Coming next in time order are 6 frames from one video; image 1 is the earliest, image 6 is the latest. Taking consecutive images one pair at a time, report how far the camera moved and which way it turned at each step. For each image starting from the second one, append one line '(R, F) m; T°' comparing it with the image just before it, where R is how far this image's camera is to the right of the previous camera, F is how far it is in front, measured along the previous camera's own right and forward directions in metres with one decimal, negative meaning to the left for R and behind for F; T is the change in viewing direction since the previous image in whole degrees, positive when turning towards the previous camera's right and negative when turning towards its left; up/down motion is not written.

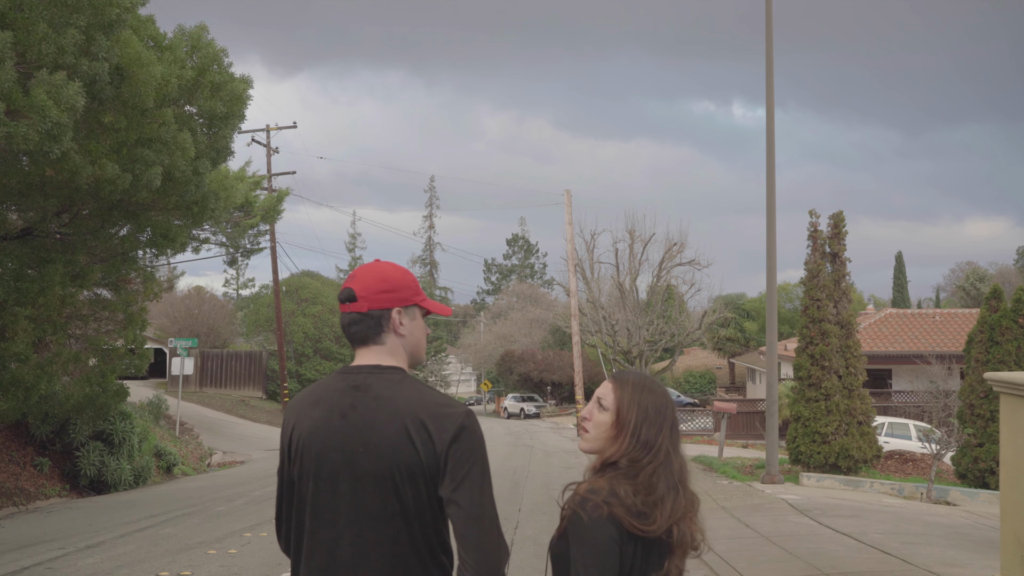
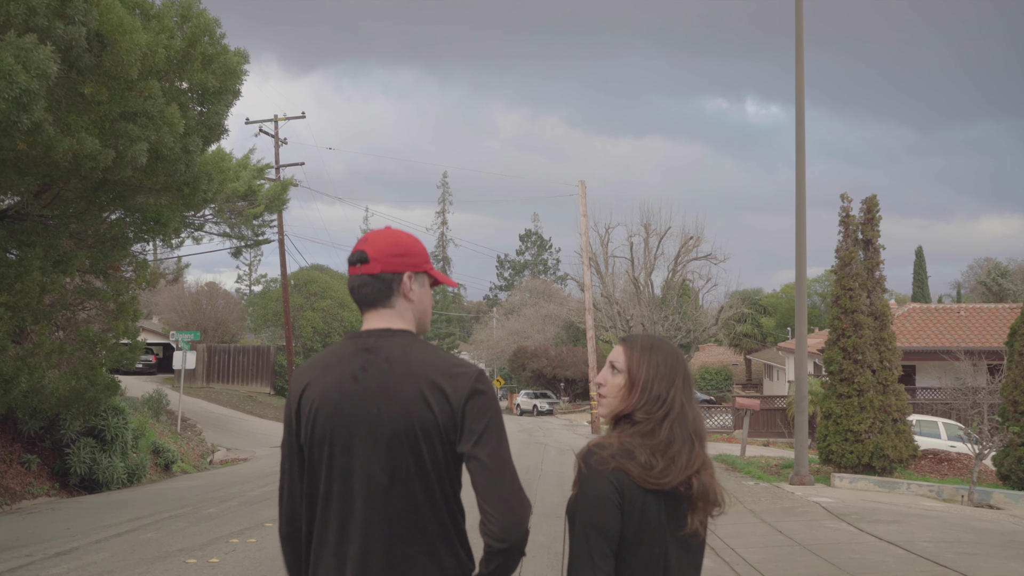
(0.0, +0.8) m; -1°
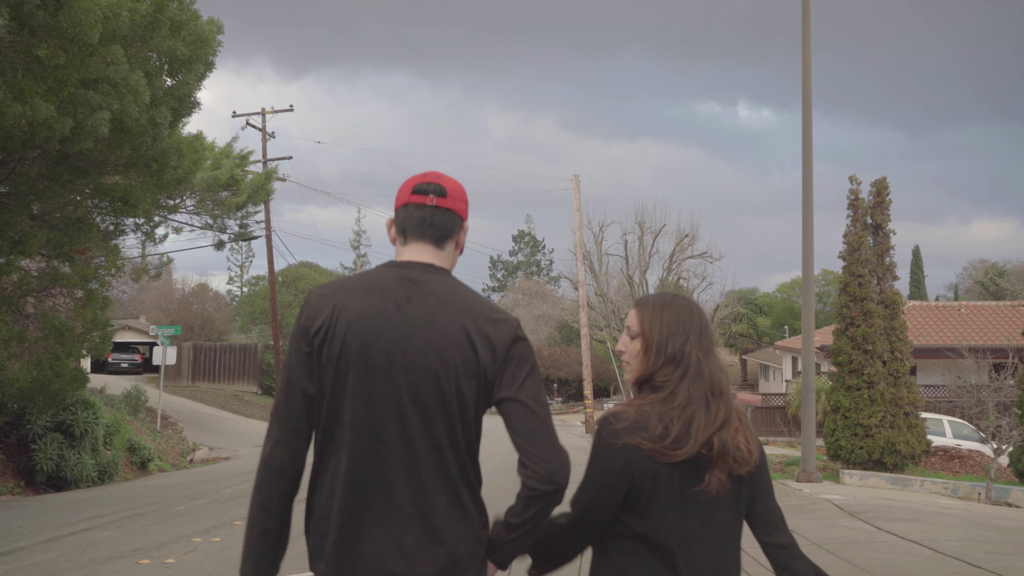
(0.0, +0.7) m; +1°
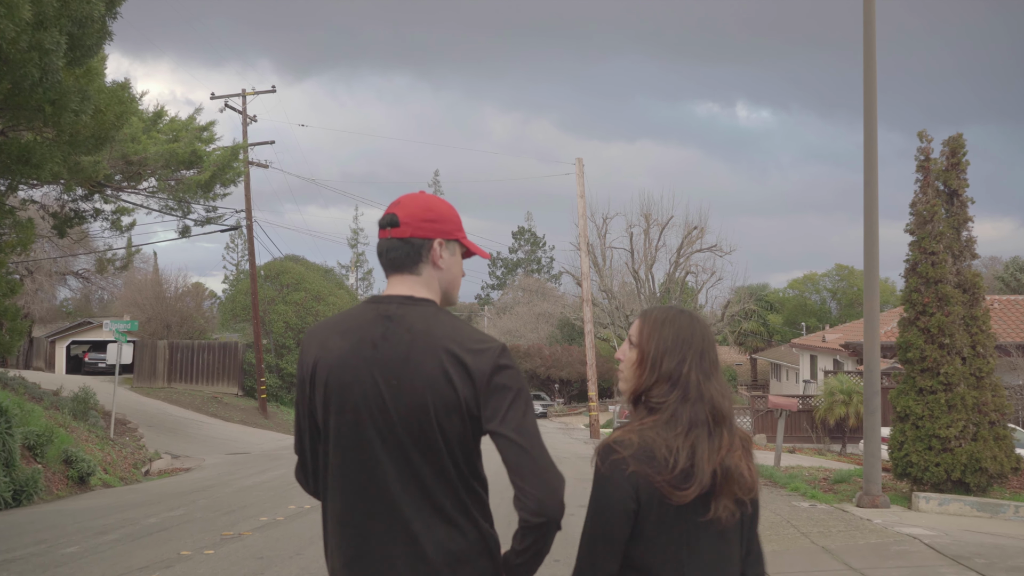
(+0.1, +2.1) m; 0°
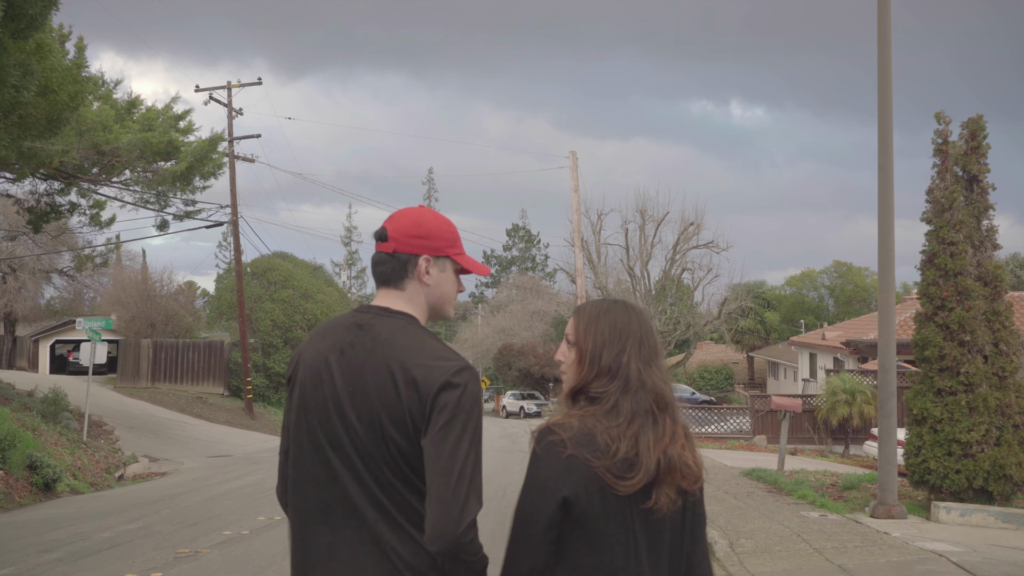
(+0.1, +0.7) m; 0°
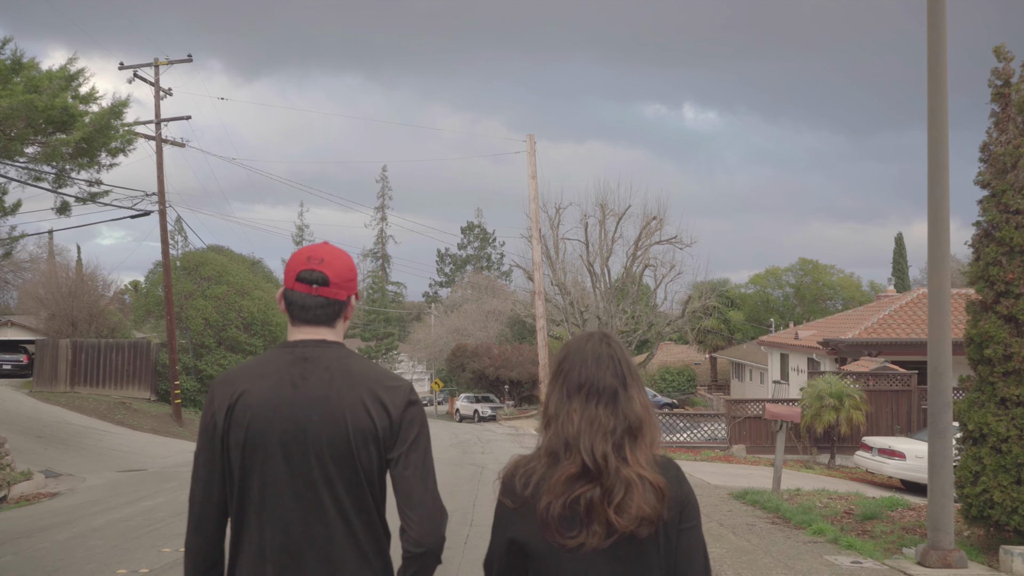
(+0.1, +2.1) m; +3°
